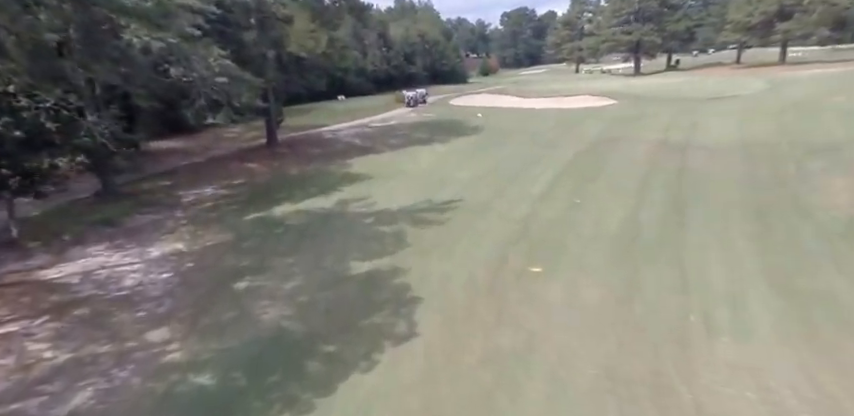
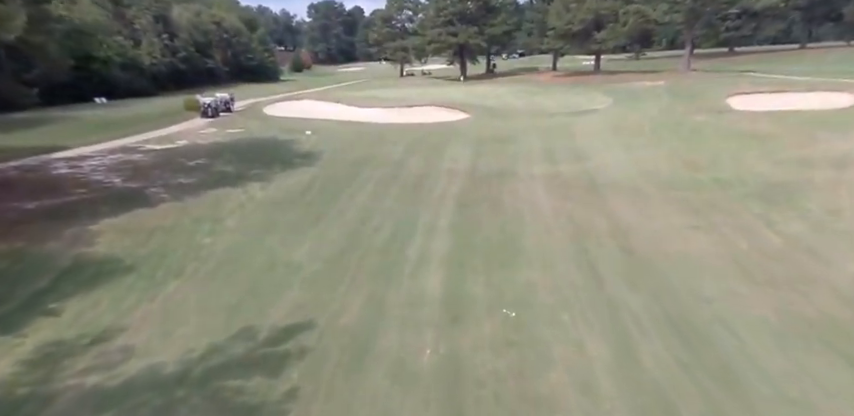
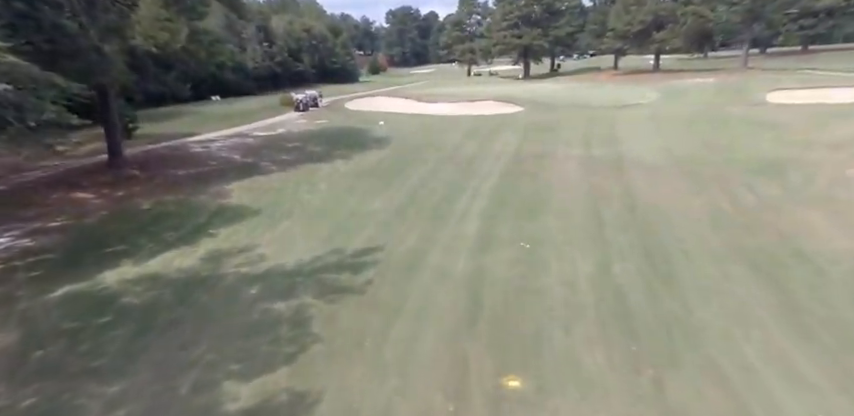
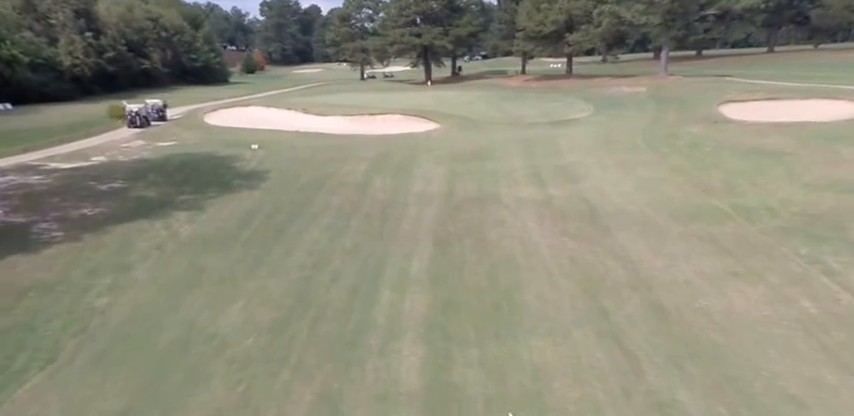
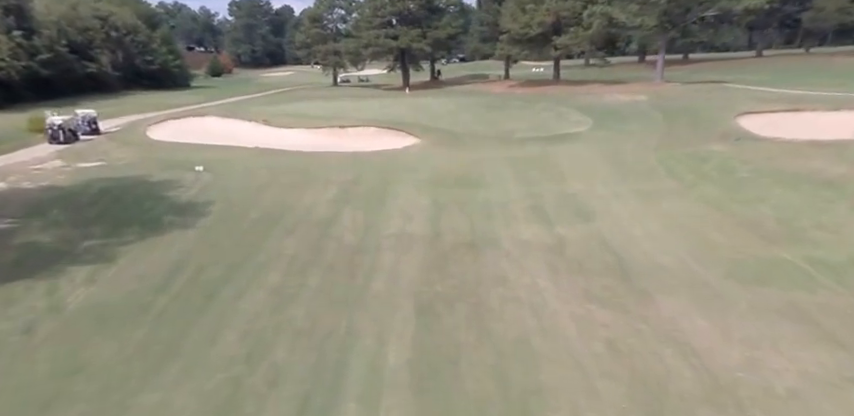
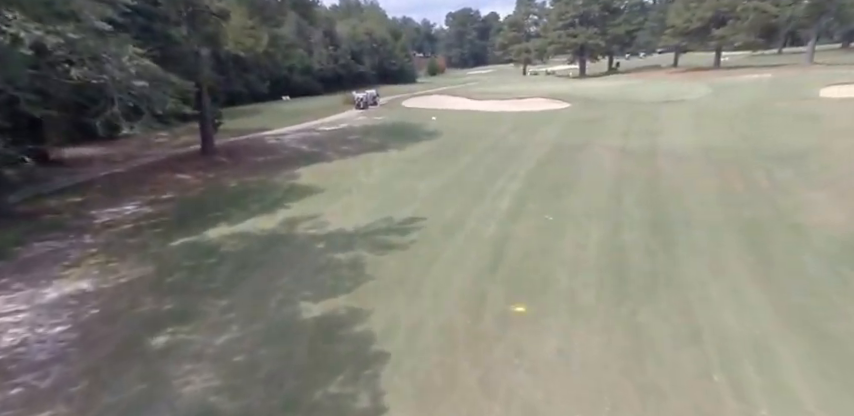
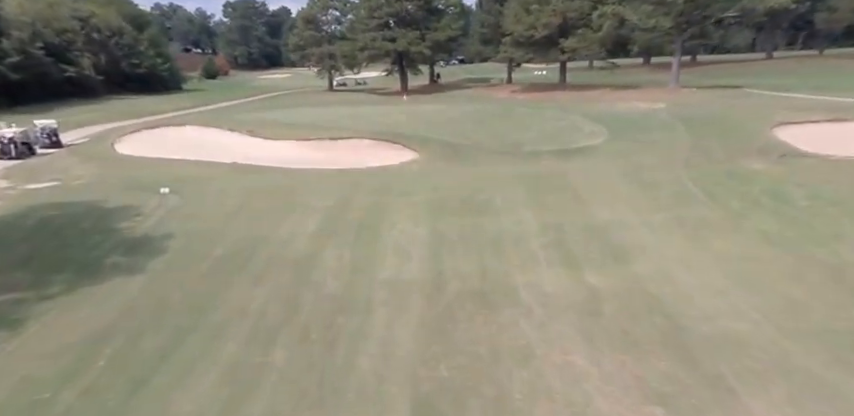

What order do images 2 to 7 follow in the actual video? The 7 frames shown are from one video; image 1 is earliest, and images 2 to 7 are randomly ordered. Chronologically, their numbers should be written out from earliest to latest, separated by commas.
6, 3, 2, 4, 5, 7
